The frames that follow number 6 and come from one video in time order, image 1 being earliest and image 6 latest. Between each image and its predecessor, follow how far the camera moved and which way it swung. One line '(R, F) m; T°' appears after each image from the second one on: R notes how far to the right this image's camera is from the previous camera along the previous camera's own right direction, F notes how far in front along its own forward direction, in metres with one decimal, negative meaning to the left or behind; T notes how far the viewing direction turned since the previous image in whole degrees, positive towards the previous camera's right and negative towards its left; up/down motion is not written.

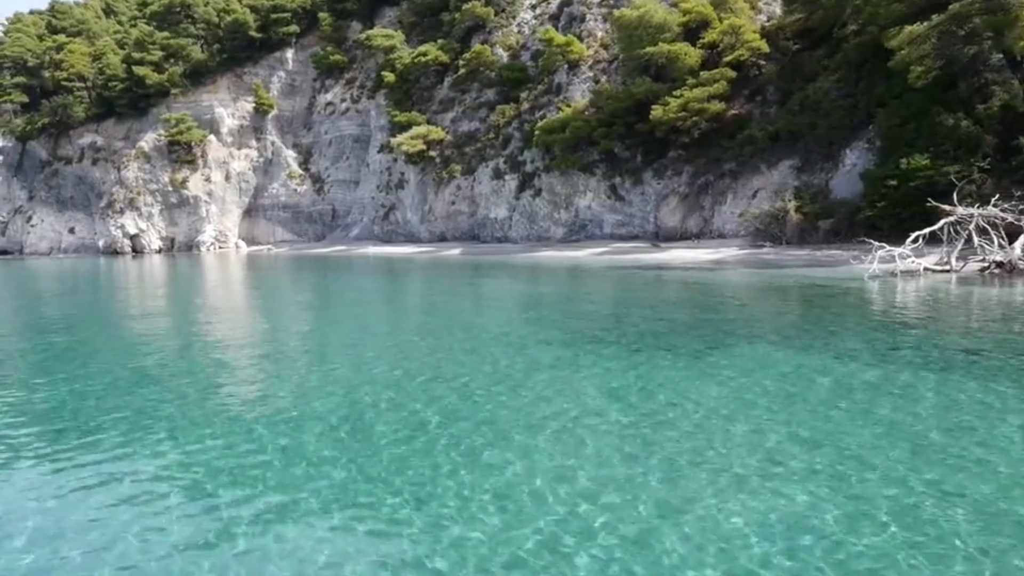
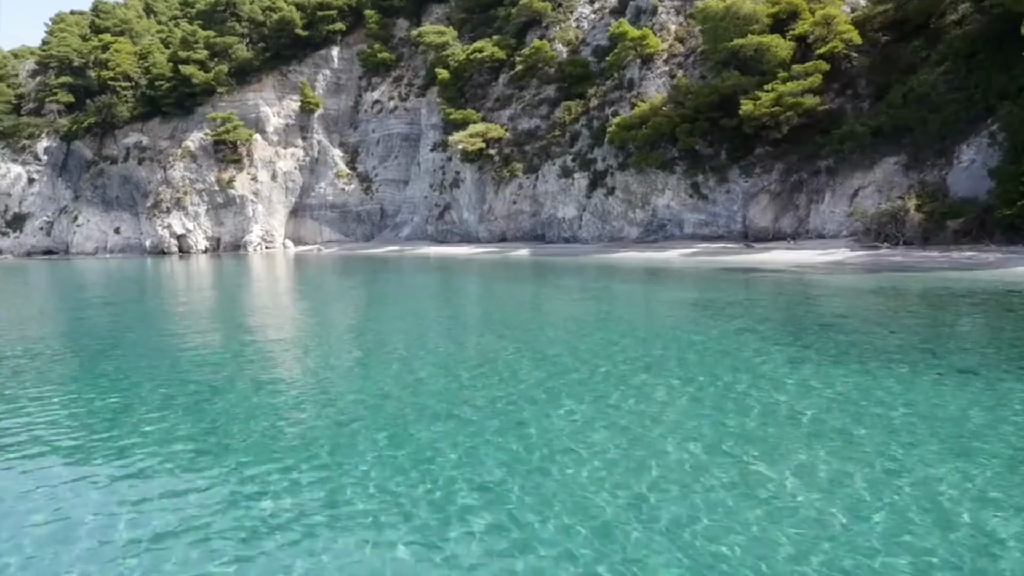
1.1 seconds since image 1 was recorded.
(-2.7, +1.1) m; -1°
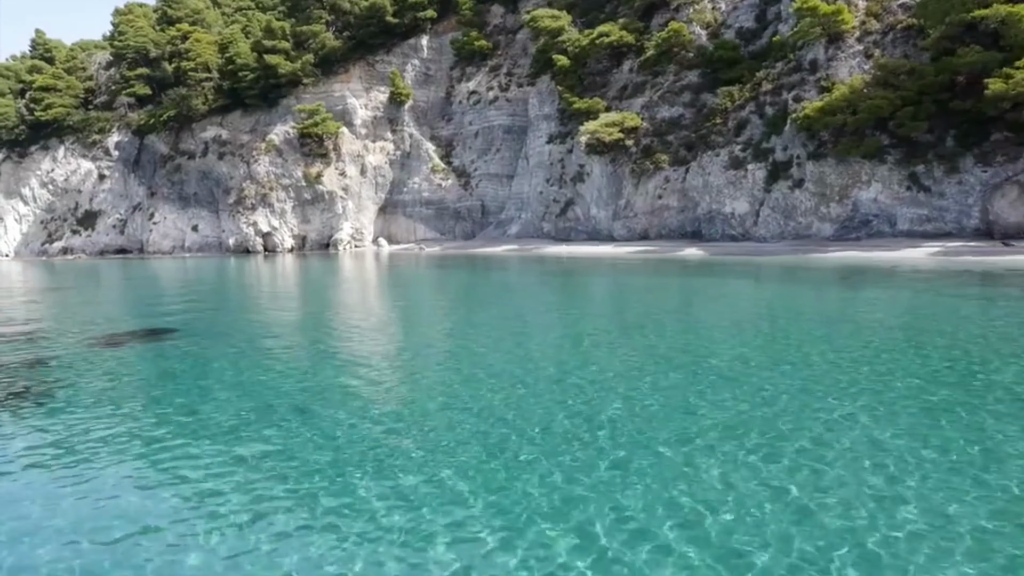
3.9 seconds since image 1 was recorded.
(-7.4, +3.5) m; -1°
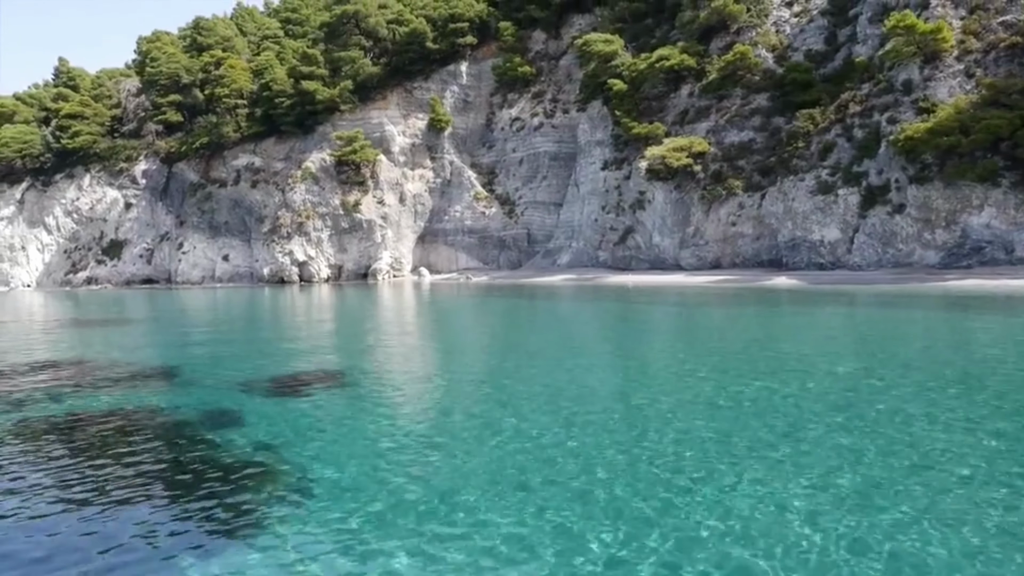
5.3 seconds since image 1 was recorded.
(-3.7, +2.0) m; 0°
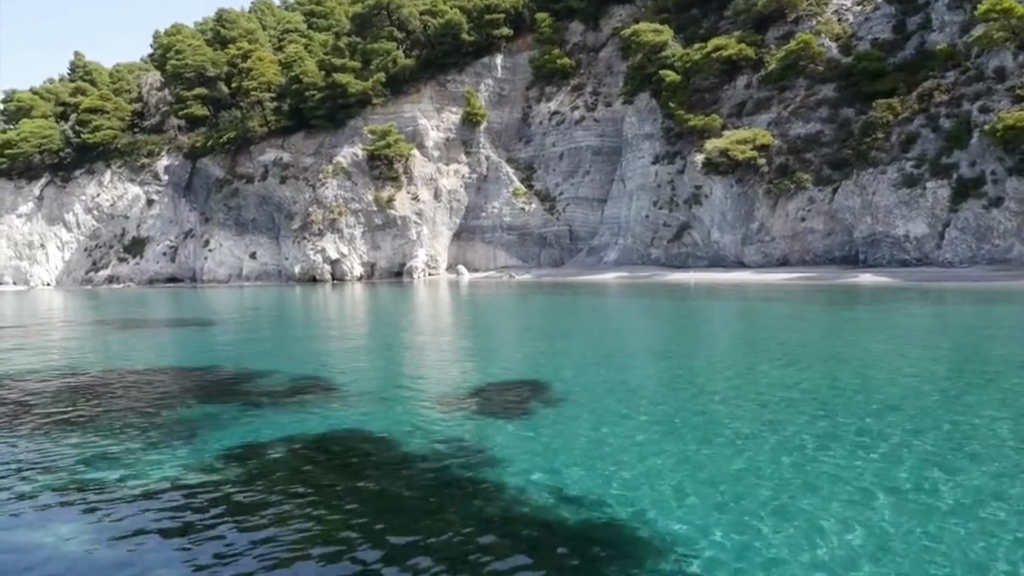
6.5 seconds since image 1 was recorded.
(-3.2, +1.7) m; 0°
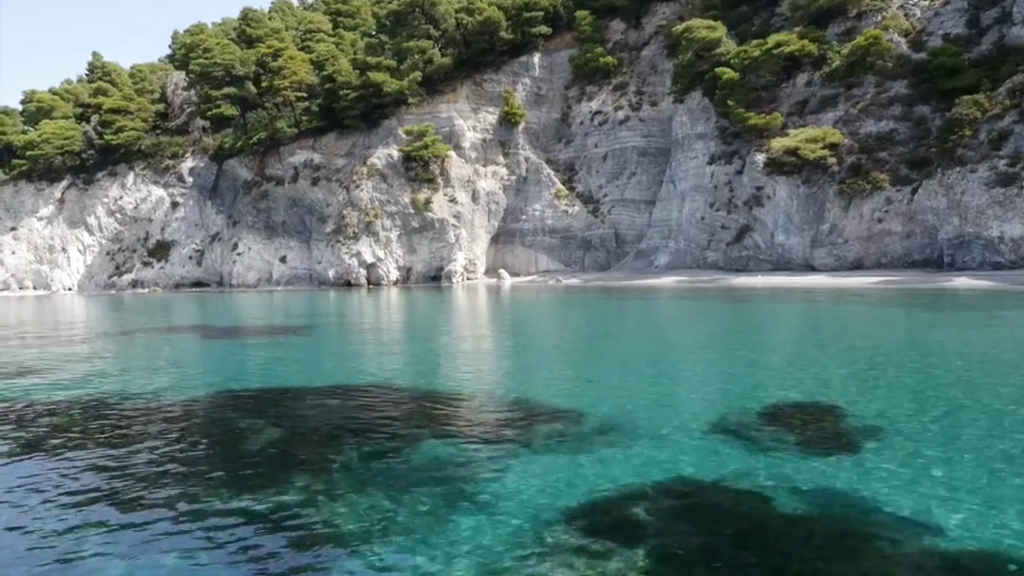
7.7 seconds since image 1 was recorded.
(-3.3, +1.7) m; 0°
